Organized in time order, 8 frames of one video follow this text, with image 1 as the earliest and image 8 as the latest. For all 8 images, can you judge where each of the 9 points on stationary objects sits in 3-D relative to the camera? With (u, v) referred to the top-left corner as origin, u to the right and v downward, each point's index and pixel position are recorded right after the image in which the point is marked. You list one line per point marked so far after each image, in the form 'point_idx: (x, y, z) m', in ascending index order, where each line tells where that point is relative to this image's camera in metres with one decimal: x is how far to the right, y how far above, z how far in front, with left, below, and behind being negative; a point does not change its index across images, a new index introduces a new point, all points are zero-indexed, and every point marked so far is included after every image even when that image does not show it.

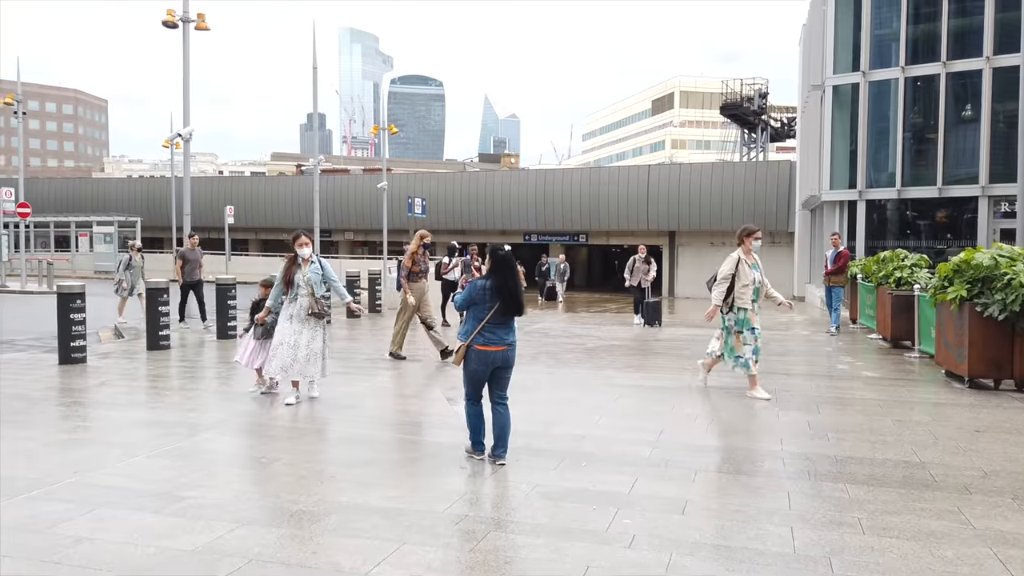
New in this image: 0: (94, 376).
0: (-5.8, -1.2, +10.7) m
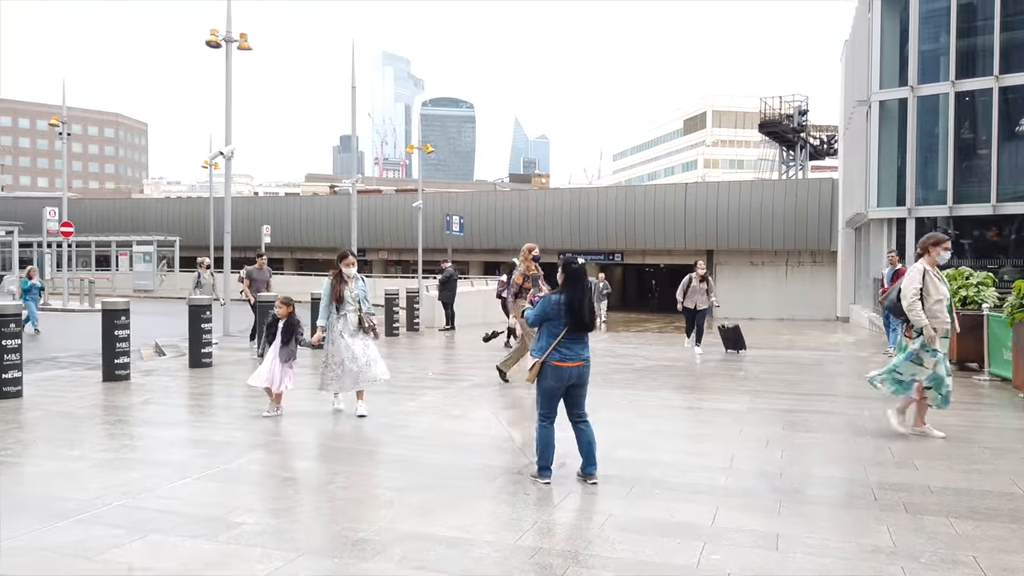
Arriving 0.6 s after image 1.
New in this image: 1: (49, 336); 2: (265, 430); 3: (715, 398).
0: (-5.2, -1.4, +10.5) m
1: (-11.6, -1.2, +19.2) m
2: (-2.5, -1.4, +7.8) m
3: (+2.5, -1.4, +9.6) m
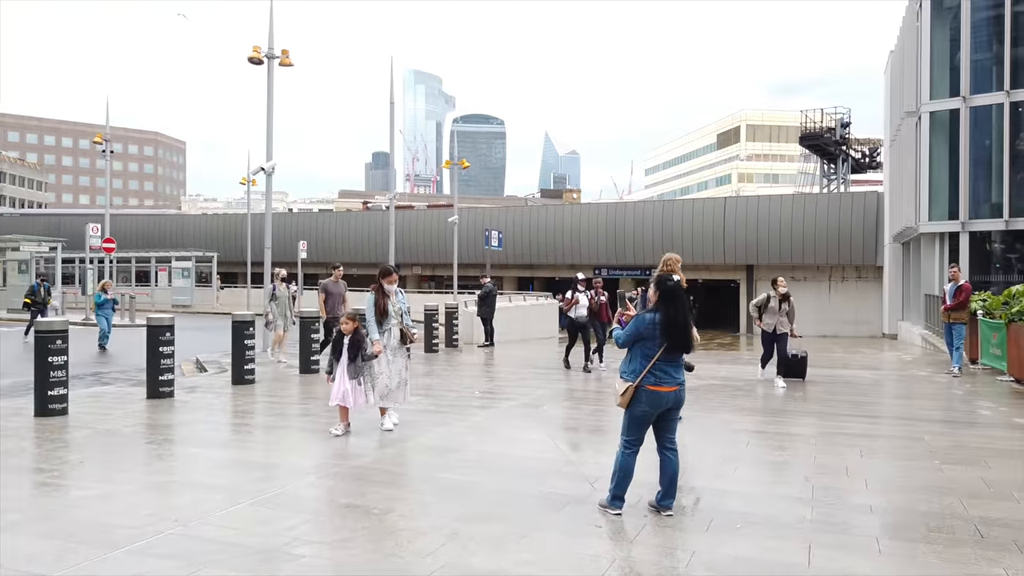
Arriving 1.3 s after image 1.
0: (-4.5, -1.6, +10.4) m
1: (-10.6, -1.6, +19.3) m
2: (-1.9, -1.6, +7.6) m
3: (+3.2, -1.6, +9.1) m
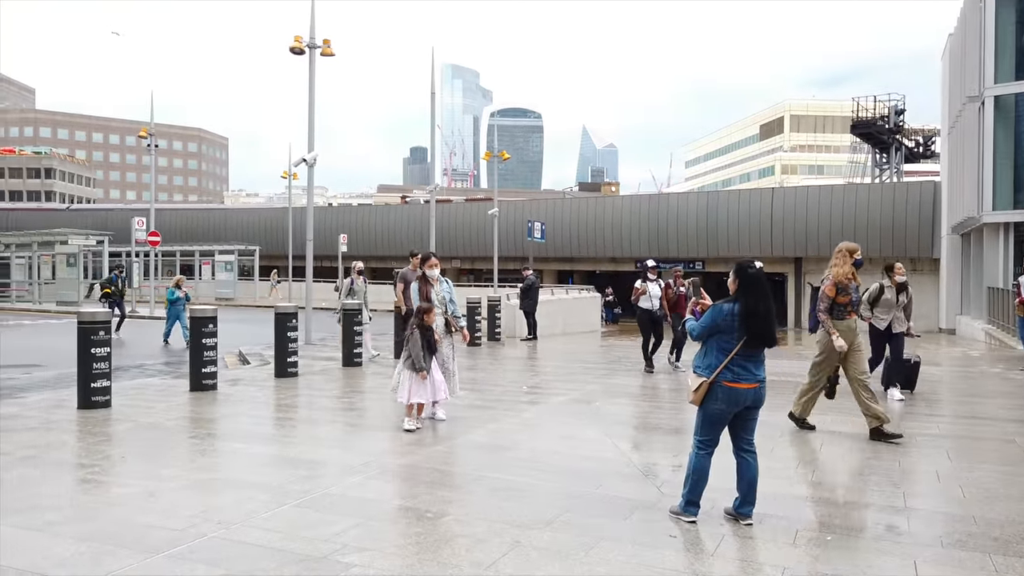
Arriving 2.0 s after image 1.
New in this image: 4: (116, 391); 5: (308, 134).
0: (-3.8, -1.5, +10.1) m
1: (-9.5, -1.4, +19.4) m
2: (-1.4, -1.5, +7.2) m
3: (+3.8, -1.5, +8.5) m
4: (-5.7, -1.5, +11.1) m
5: (-5.1, +3.8, +19.1) m
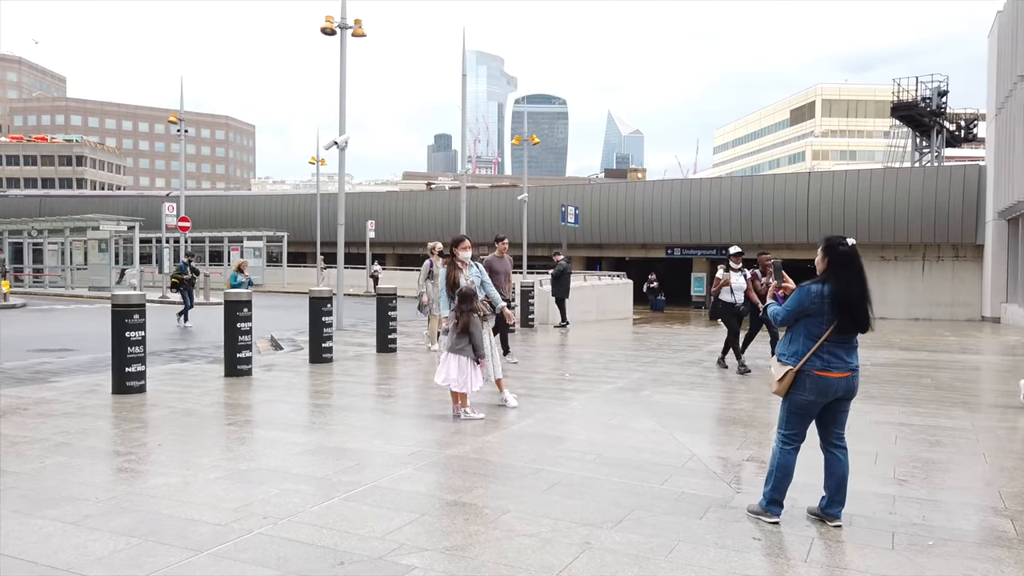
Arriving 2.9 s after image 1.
0: (-3.2, -1.3, +9.9) m
1: (-8.6, -1.0, +19.3) m
2: (-0.9, -1.3, +6.9) m
3: (+4.3, -1.3, +8.0) m
4: (-5.1, -1.3, +10.9) m
5: (-4.2, +4.2, +18.8) m
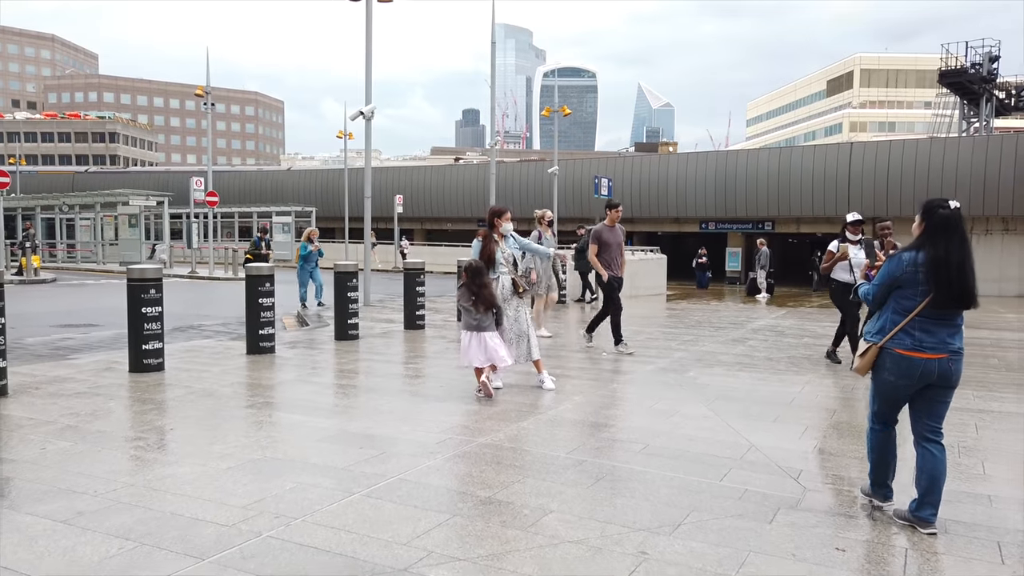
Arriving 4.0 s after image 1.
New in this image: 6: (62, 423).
0: (-2.8, -1.0, +9.4) m
1: (-7.9, -0.4, +19.0) m
2: (-0.6, -1.1, +6.4) m
3: (+4.6, -1.0, +7.3) m
4: (-4.7, -0.9, +10.5) m
5: (-3.5, +4.8, +18.2) m
6: (-3.7, -1.1, +6.3) m
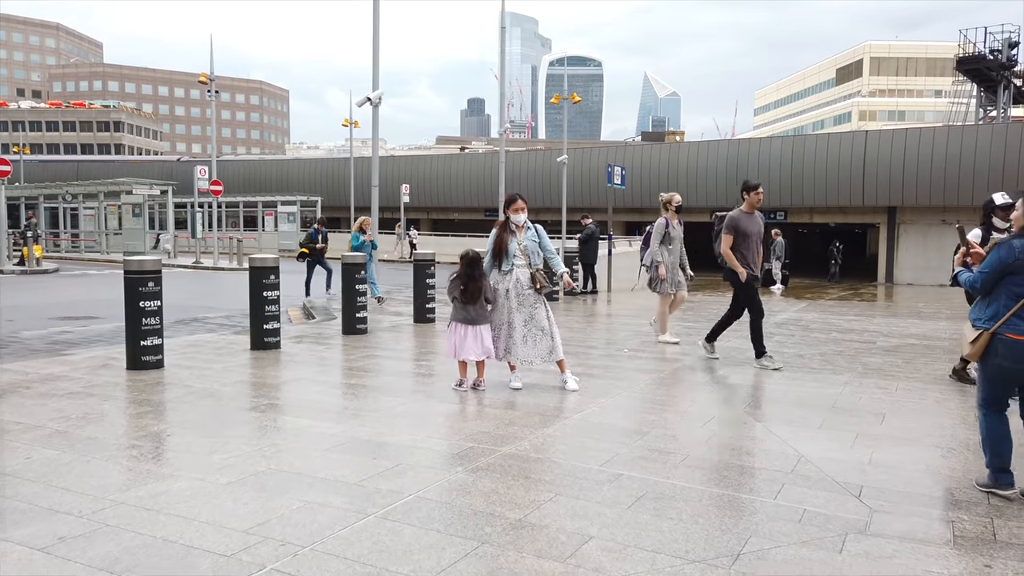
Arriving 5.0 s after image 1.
0: (-2.6, -0.9, +9.0) m
1: (-7.6, -0.2, +18.6) m
2: (-0.5, -1.1, +5.9) m
3: (+4.8, -1.0, +6.8) m
4: (-4.4, -0.8, +10.0) m
5: (-3.2, +5.0, +17.7) m
6: (-3.5, -1.1, +5.8) m
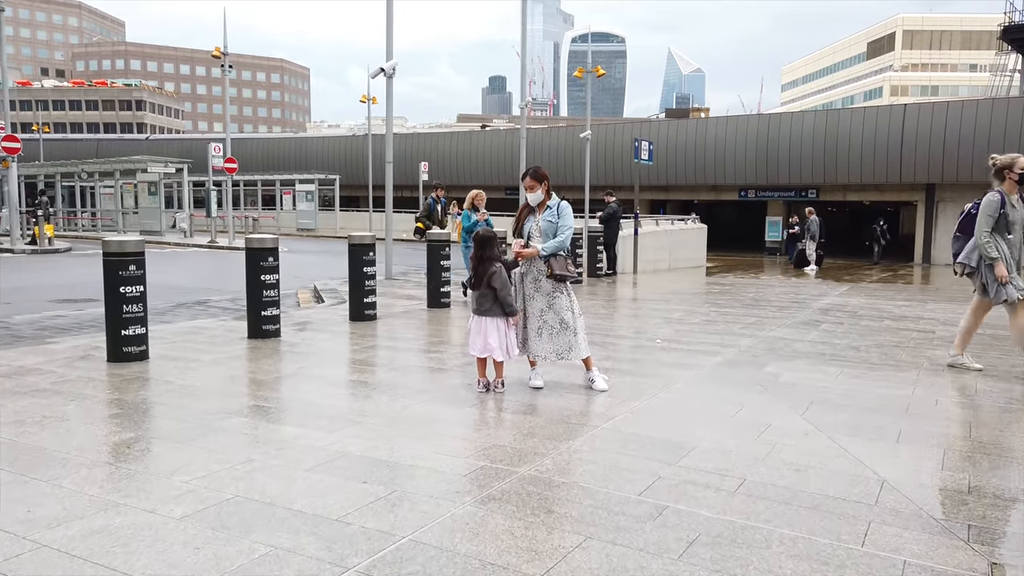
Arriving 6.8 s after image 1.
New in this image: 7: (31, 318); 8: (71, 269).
0: (-2.4, -0.7, +8.1) m
1: (-7.1, +0.3, +17.9) m
2: (-0.3, -1.0, +5.0) m
3: (+5.0, -0.9, +5.8) m
4: (-4.2, -0.6, +9.3) m
5: (-2.7, +5.4, +16.7) m
6: (-3.4, -1.0, +5.0) m
7: (-6.9, -0.4, +11.1) m
8: (-11.2, +0.5, +19.6) m
